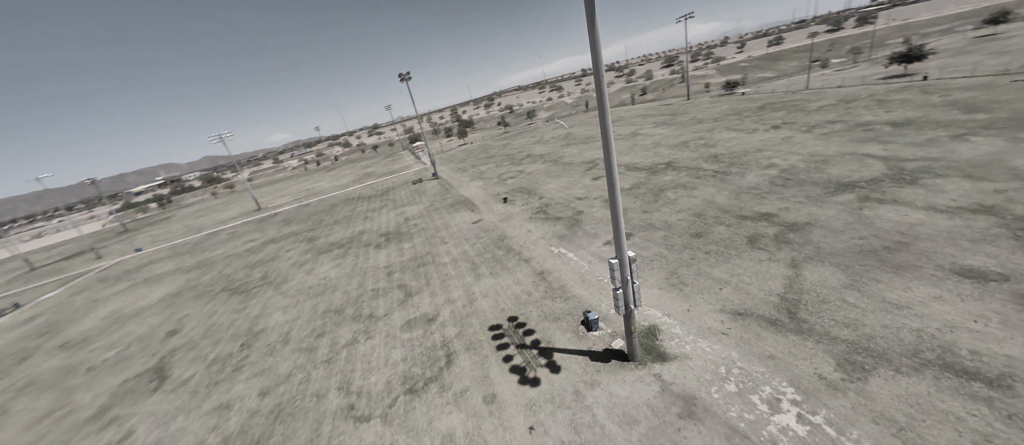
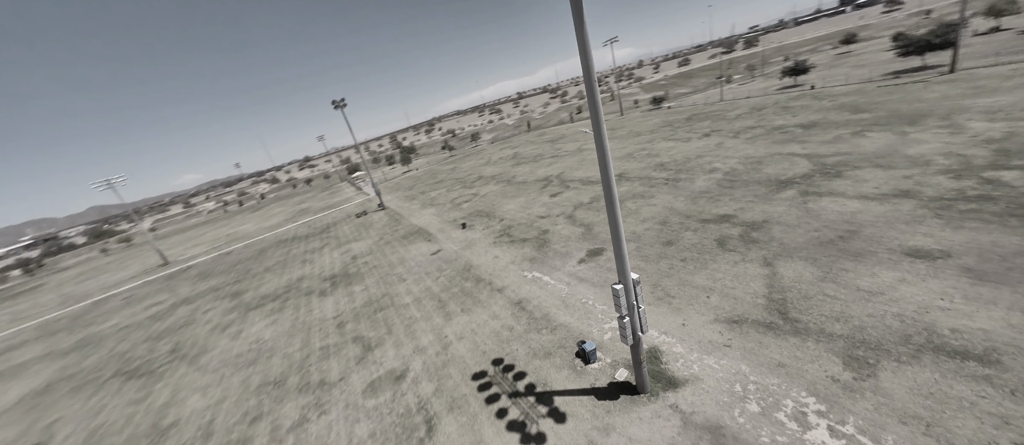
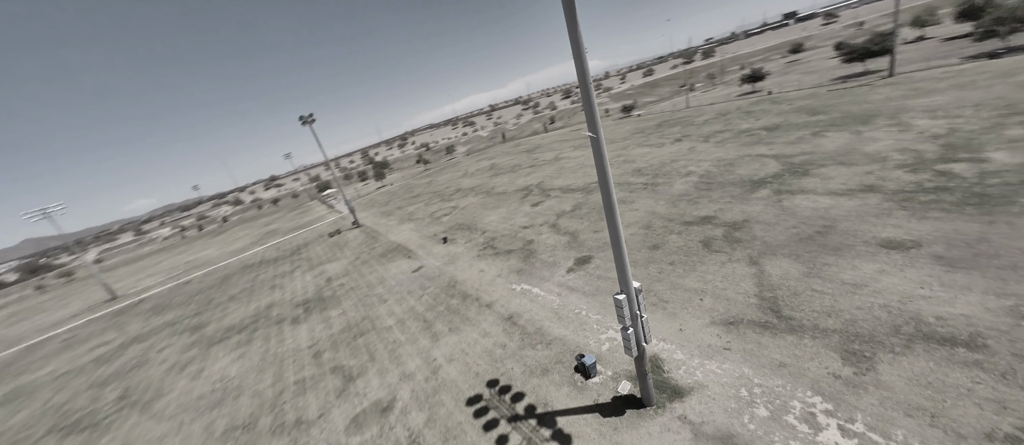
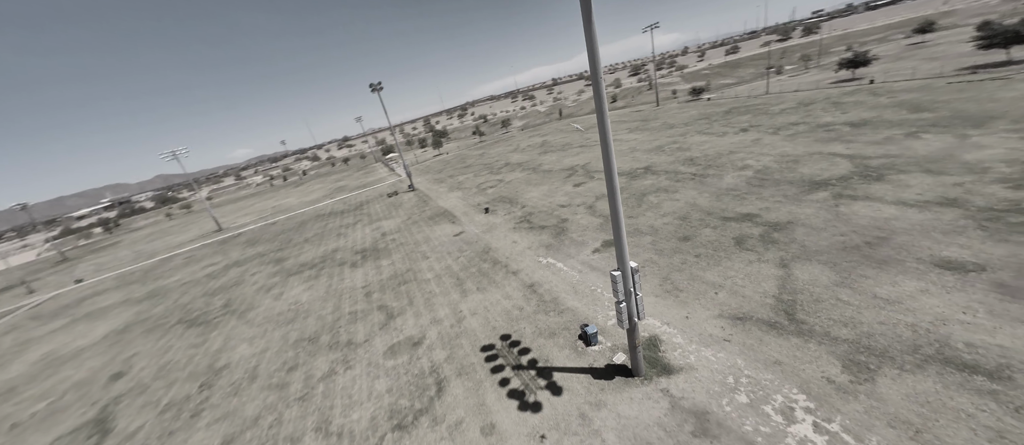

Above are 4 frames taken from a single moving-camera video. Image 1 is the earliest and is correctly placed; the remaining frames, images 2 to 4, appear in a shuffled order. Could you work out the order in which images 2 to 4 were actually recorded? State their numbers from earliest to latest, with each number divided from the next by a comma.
4, 2, 3
